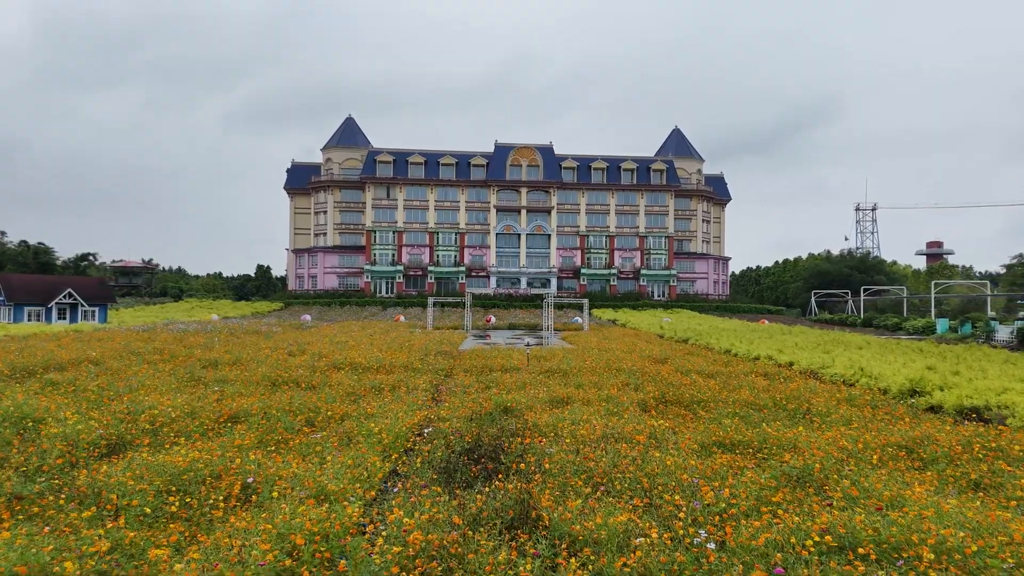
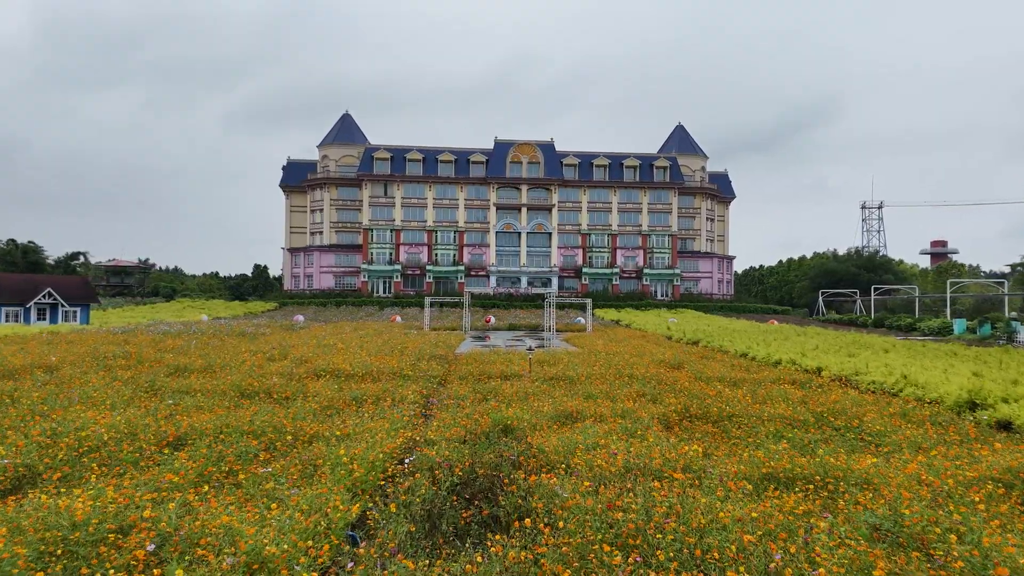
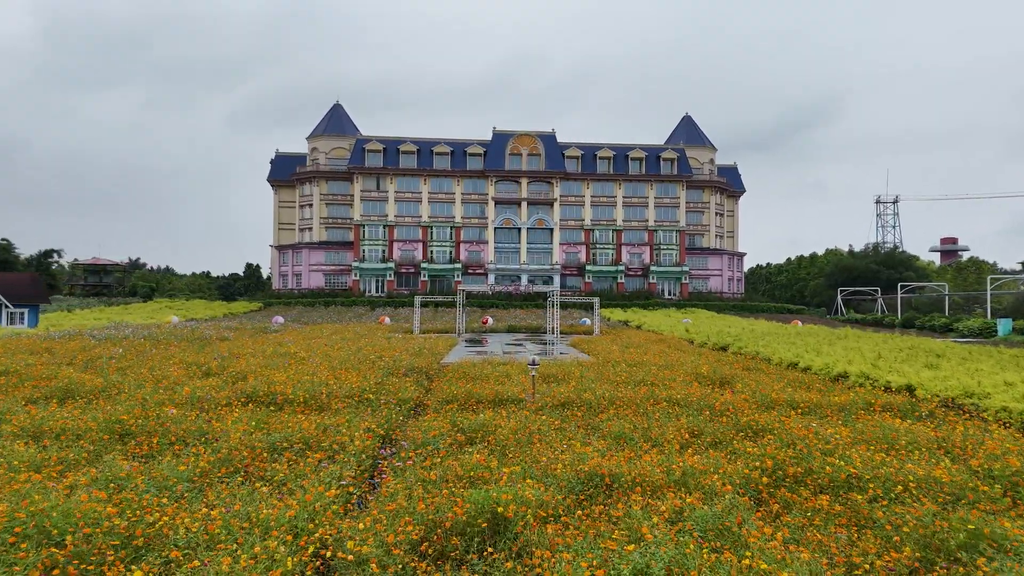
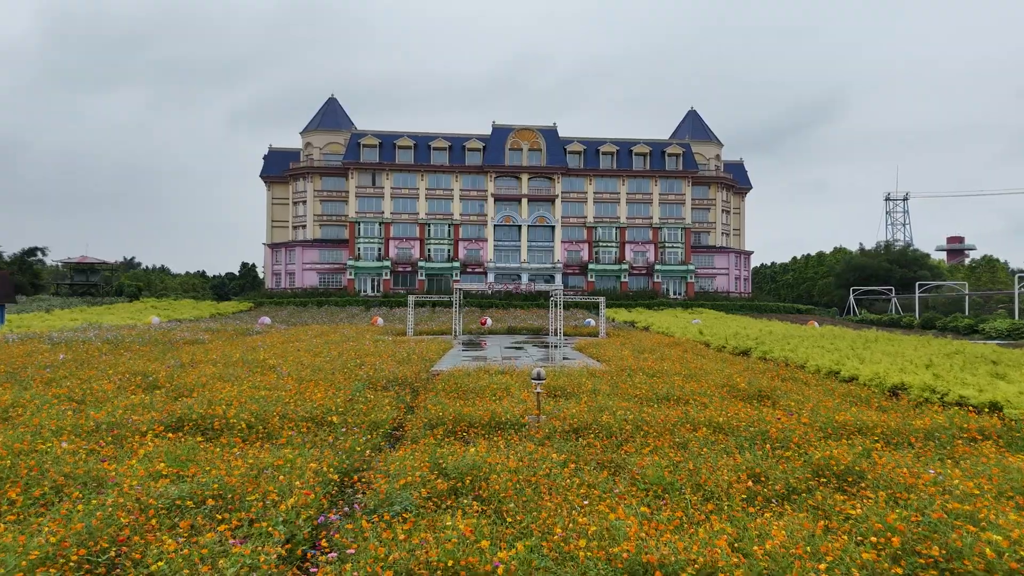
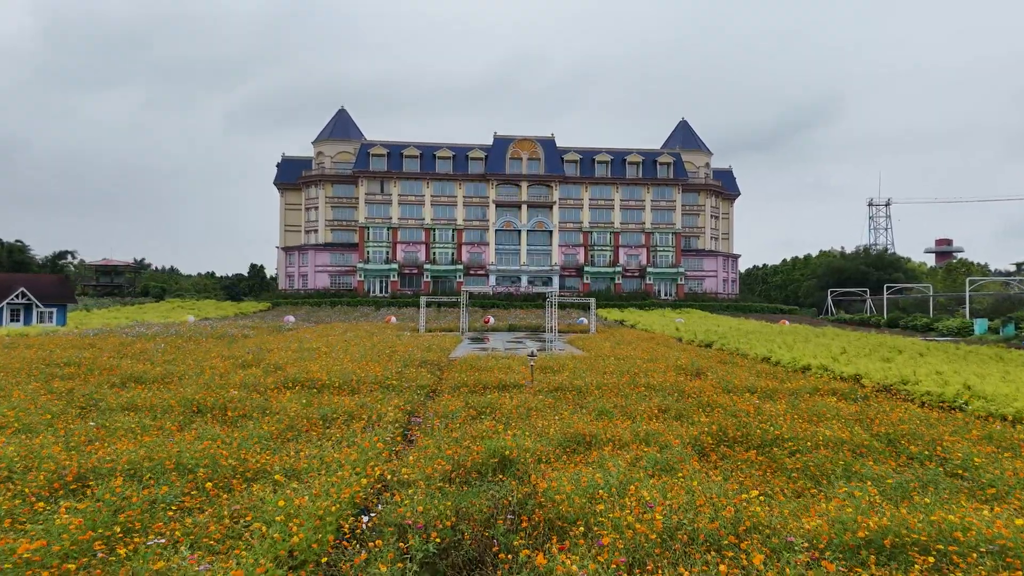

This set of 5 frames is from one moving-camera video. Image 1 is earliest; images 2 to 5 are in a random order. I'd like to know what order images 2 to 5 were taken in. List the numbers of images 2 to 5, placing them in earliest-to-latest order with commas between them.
2, 5, 3, 4
